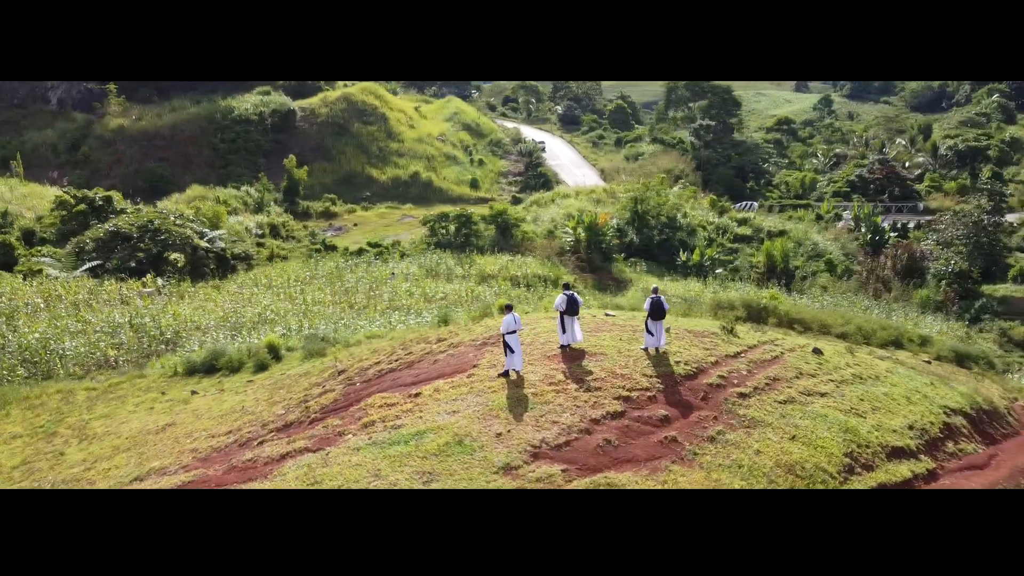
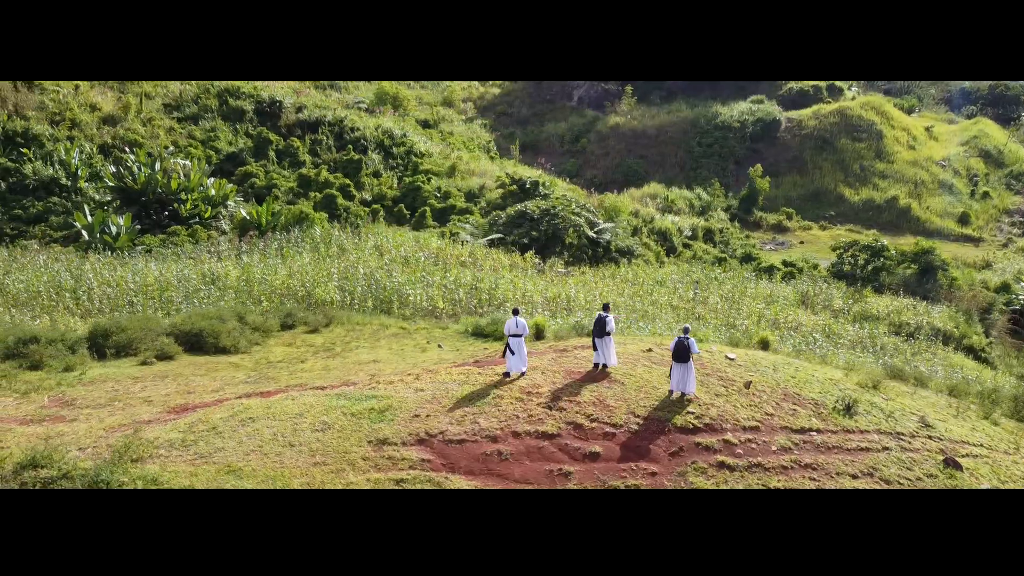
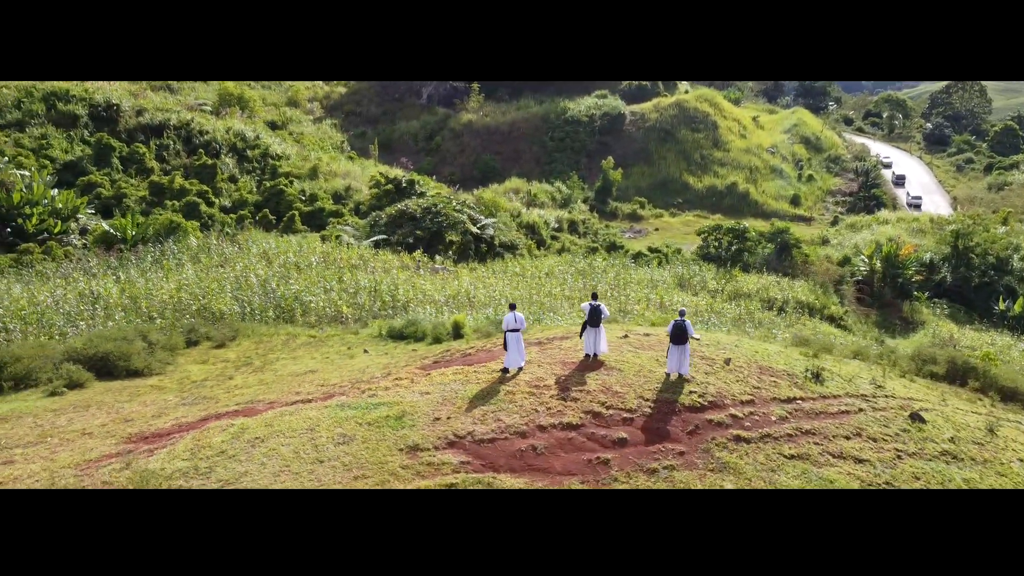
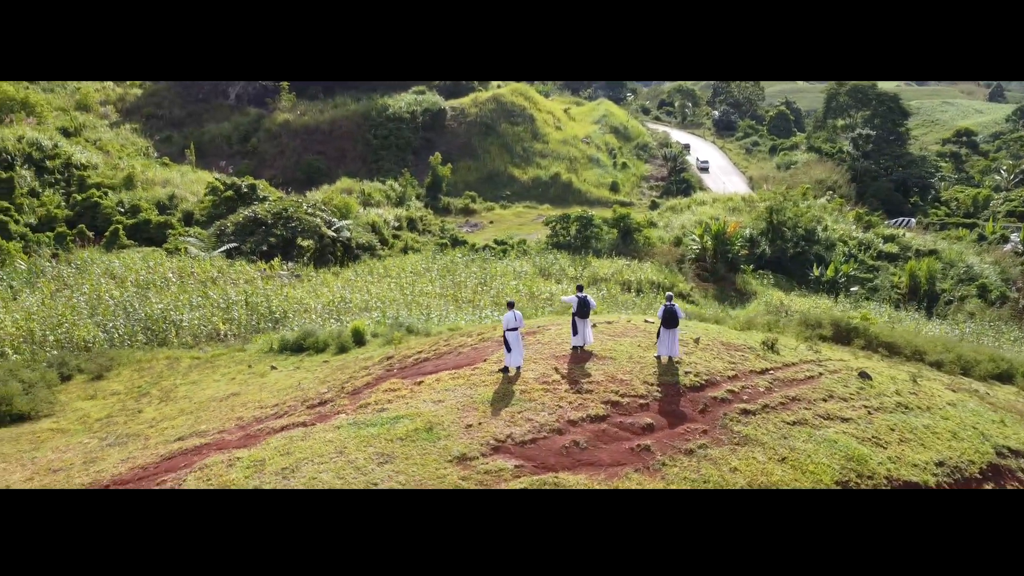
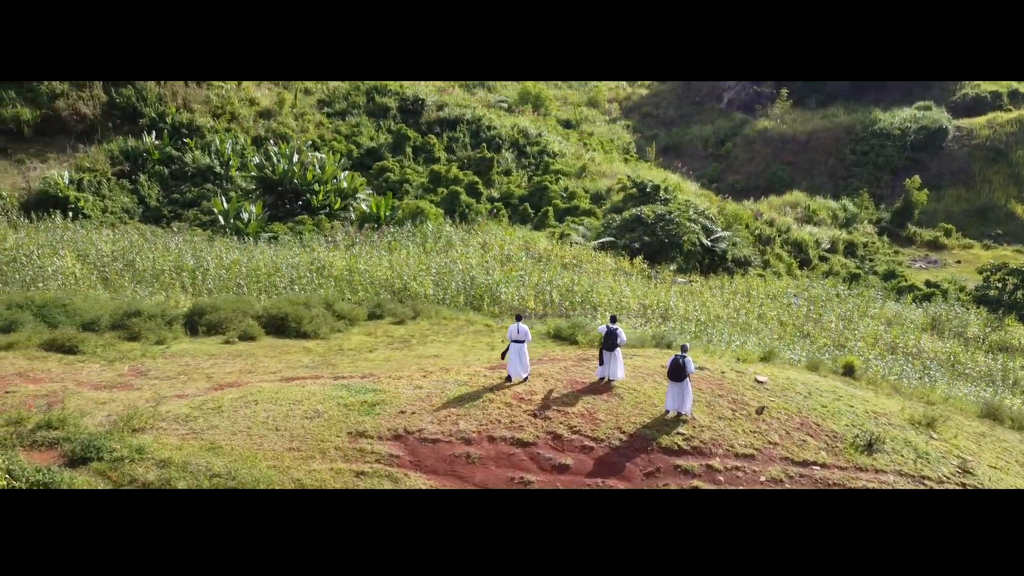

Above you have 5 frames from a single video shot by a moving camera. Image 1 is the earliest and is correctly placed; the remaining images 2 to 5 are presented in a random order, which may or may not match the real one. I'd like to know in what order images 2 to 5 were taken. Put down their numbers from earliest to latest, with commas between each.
4, 3, 2, 5
